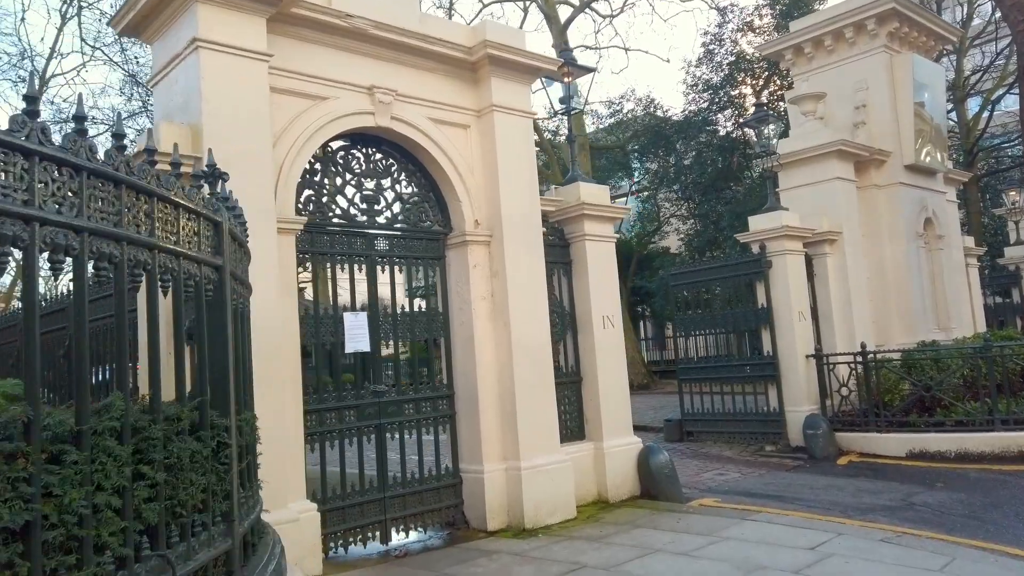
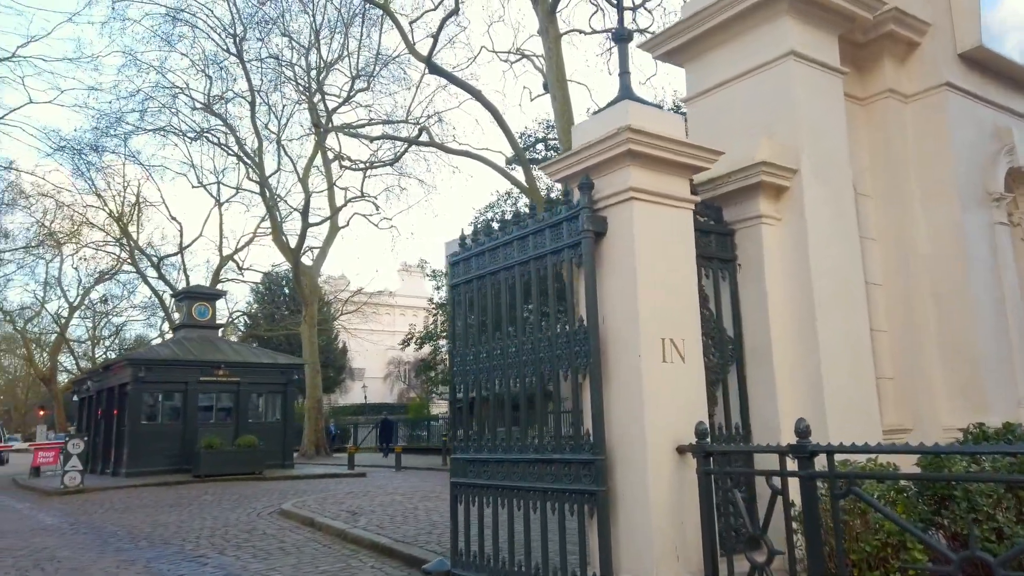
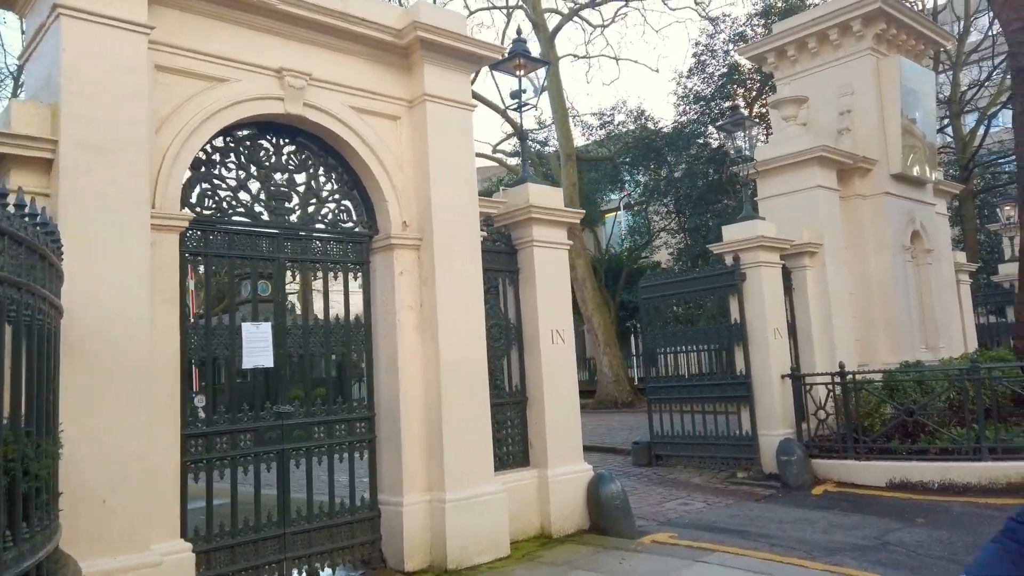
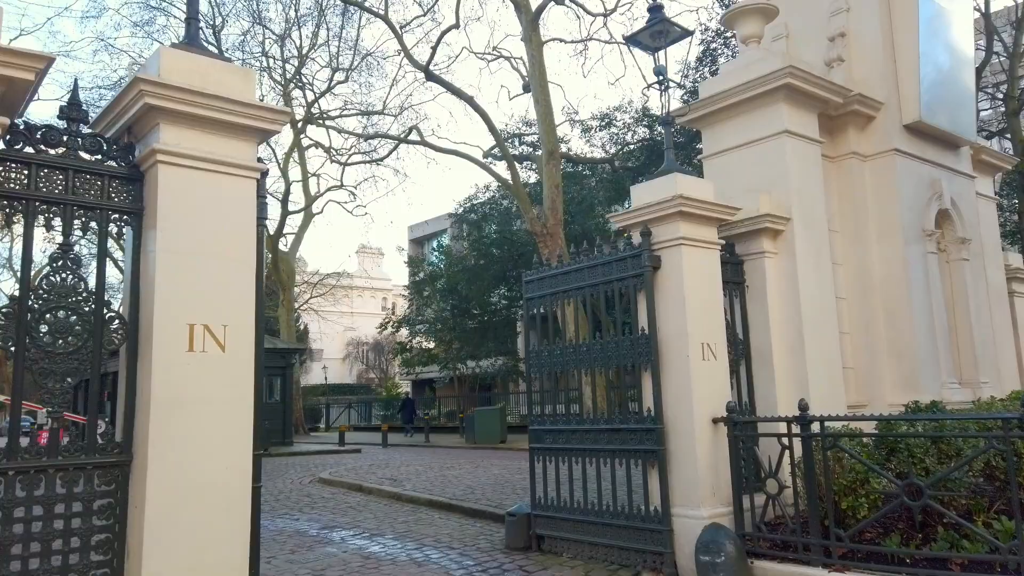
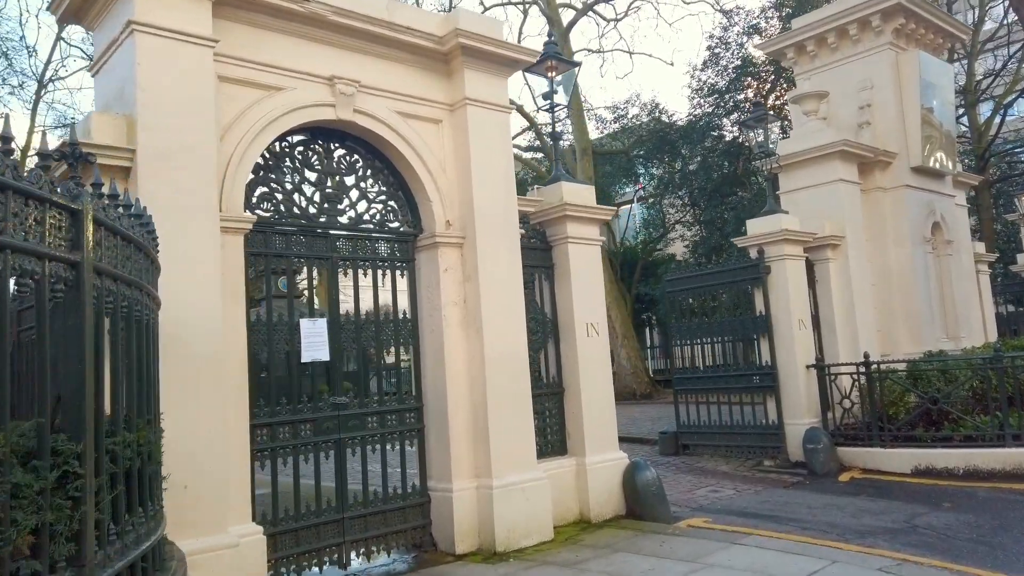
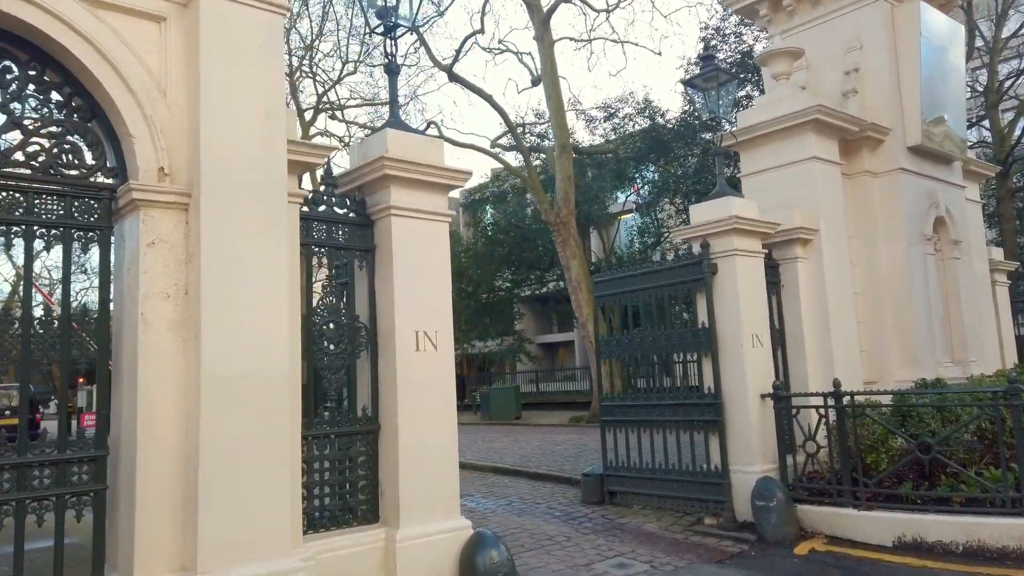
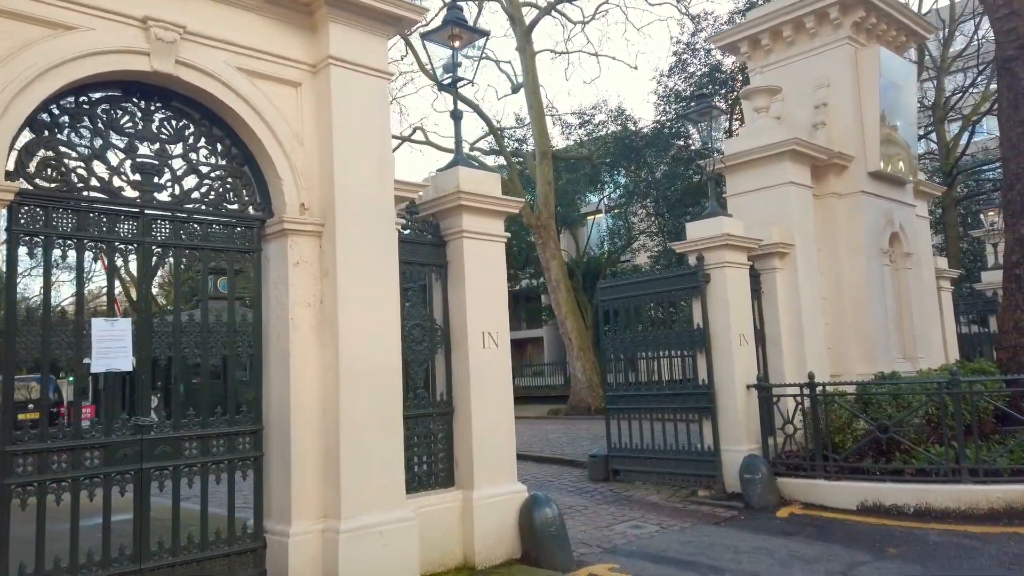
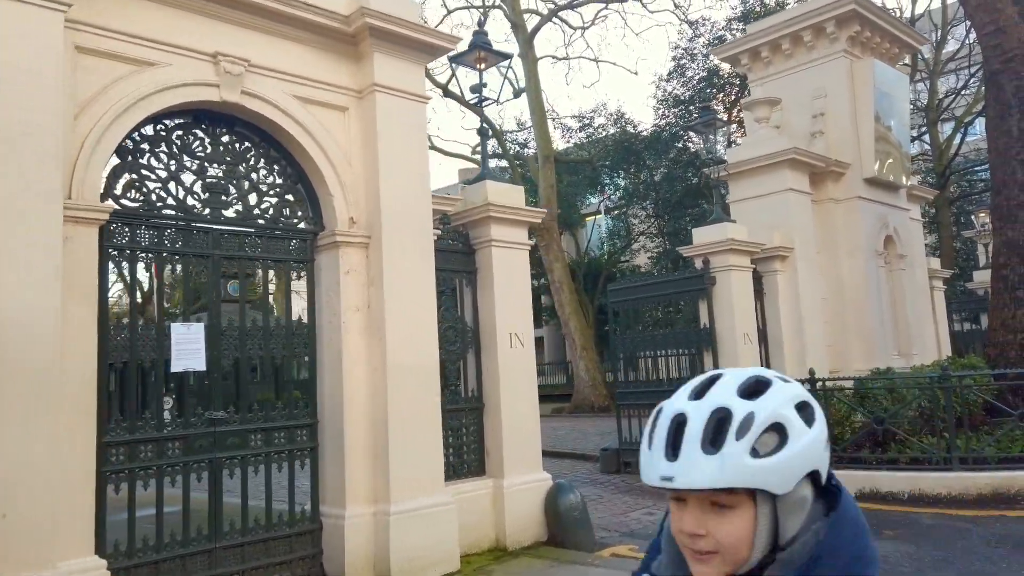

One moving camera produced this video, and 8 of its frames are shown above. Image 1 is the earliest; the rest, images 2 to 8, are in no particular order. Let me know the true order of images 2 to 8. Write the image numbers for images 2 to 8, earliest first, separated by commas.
5, 3, 8, 7, 6, 4, 2
